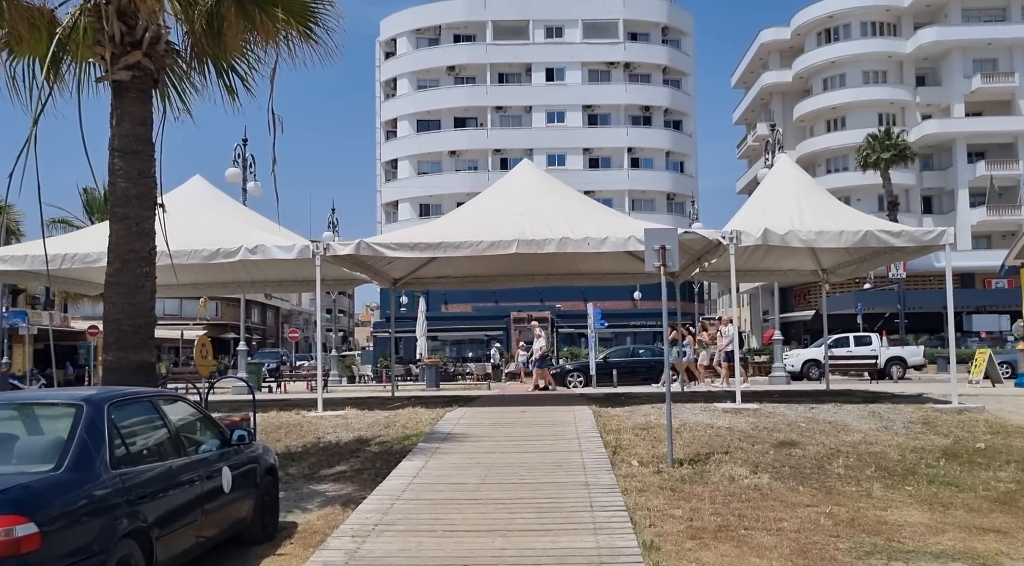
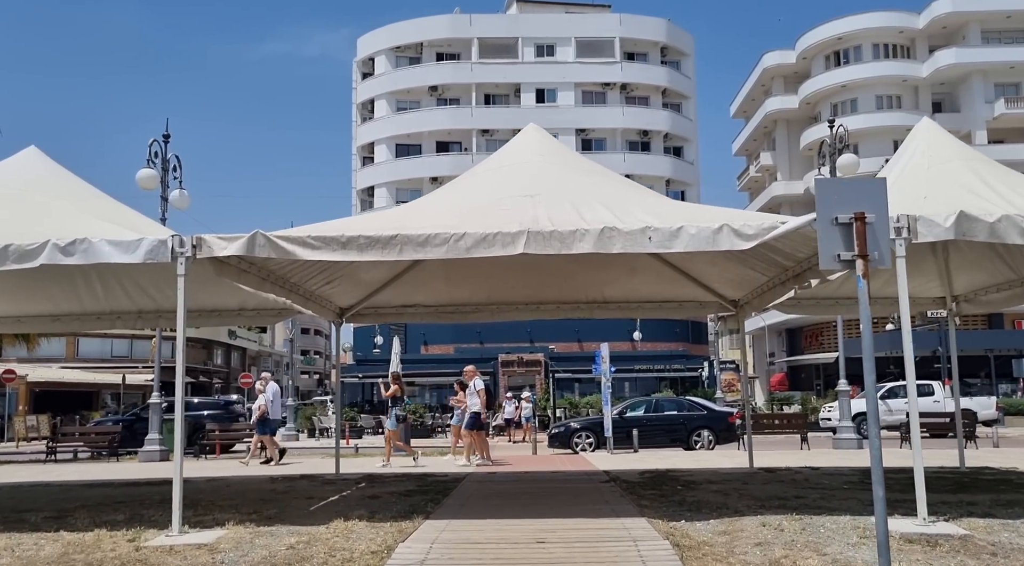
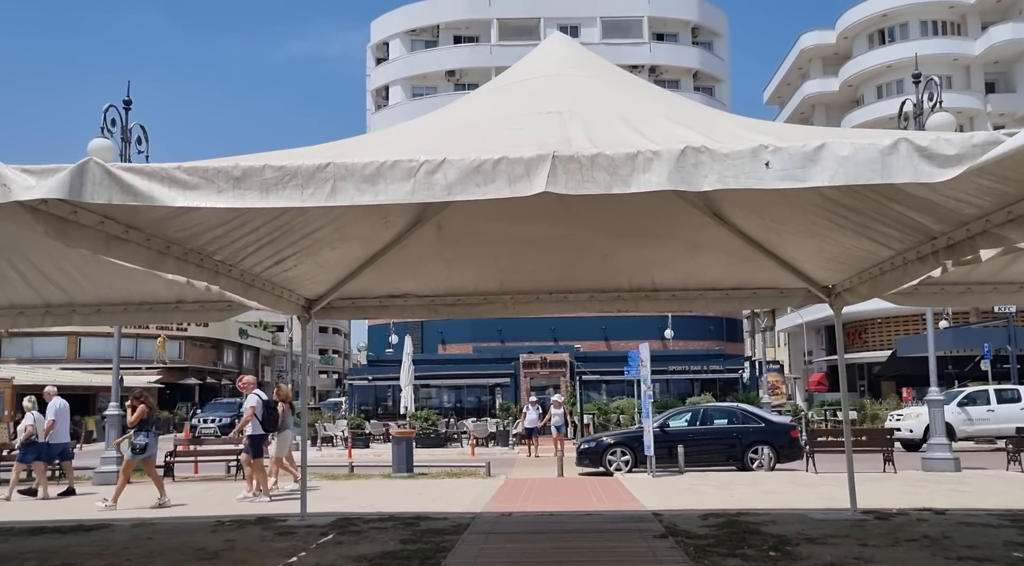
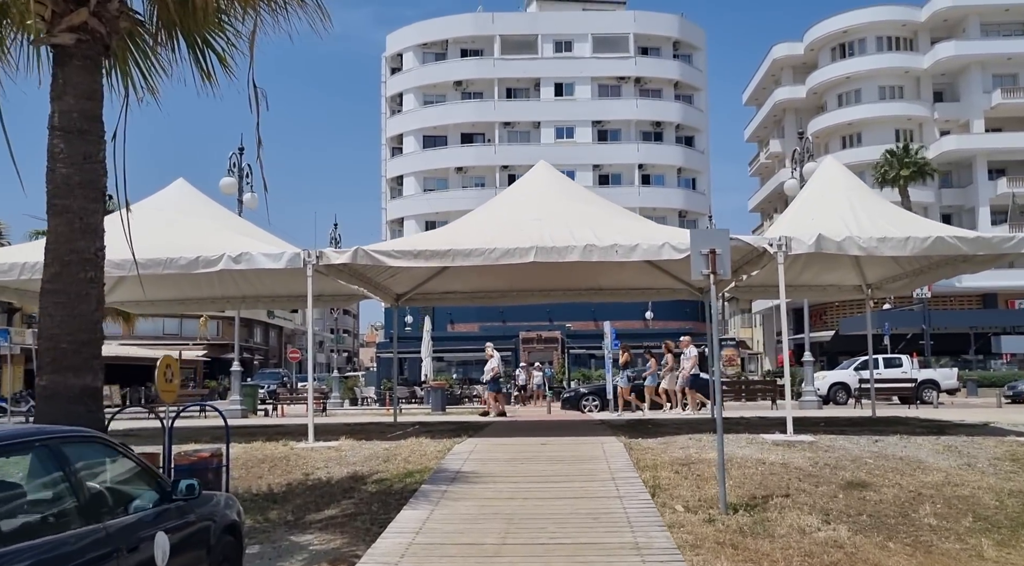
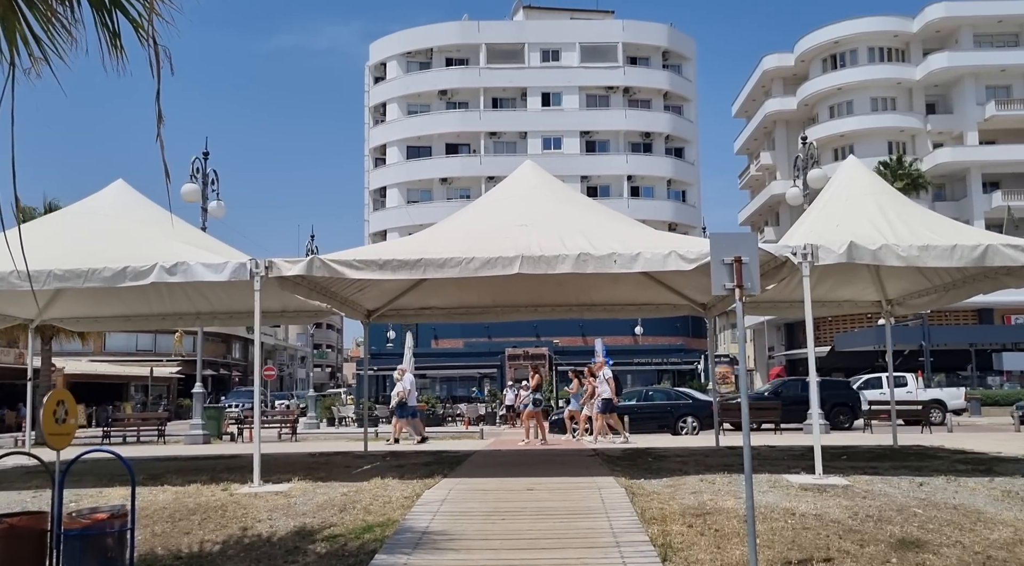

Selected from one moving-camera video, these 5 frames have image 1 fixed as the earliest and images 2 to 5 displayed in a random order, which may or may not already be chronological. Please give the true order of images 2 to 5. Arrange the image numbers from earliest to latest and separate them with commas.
4, 5, 2, 3
